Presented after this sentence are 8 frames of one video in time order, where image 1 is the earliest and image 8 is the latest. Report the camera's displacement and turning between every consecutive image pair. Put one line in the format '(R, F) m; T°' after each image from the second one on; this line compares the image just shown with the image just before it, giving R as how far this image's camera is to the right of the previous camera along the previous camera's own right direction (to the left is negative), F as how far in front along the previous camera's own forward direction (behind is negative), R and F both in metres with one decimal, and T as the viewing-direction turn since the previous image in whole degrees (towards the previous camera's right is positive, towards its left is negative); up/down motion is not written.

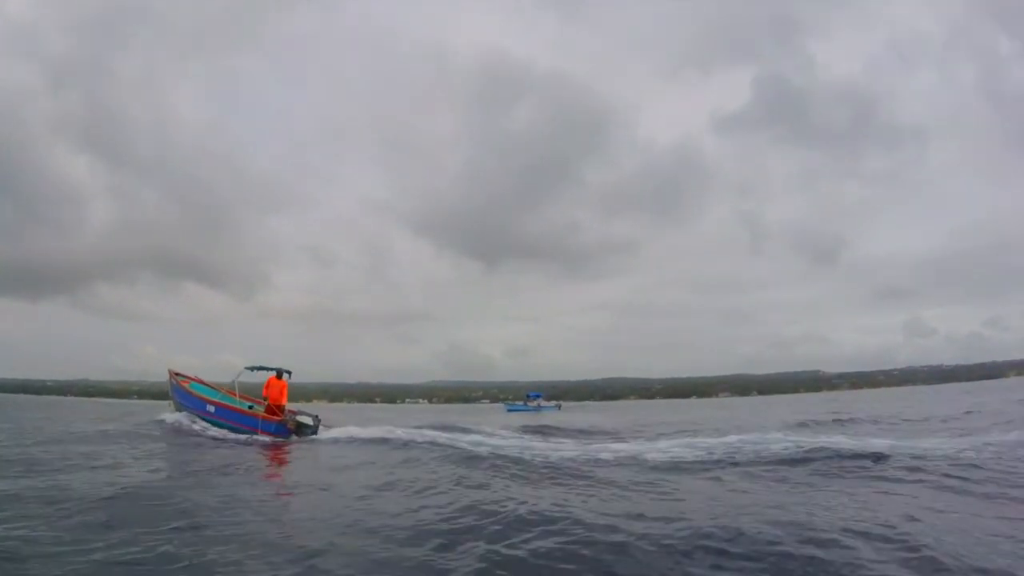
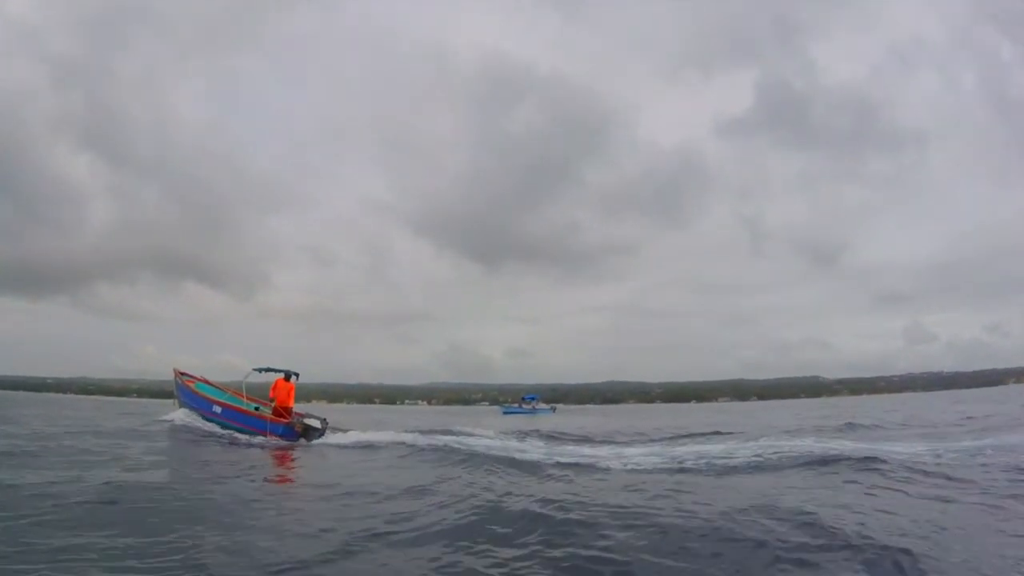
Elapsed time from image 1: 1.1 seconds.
(+0.3, +0.1) m; 0°
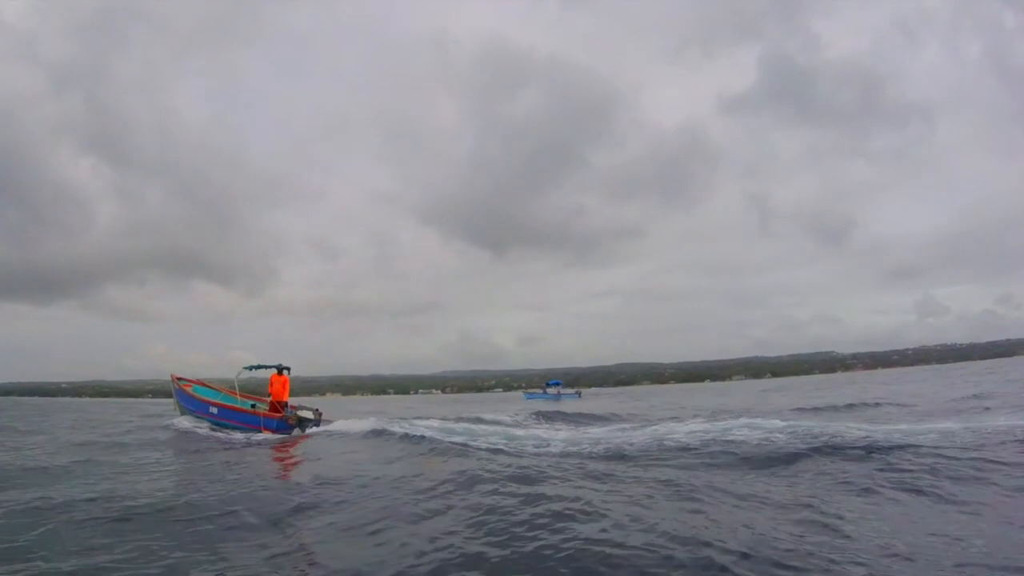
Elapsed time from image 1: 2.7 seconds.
(-0.5, +0.8) m; 0°
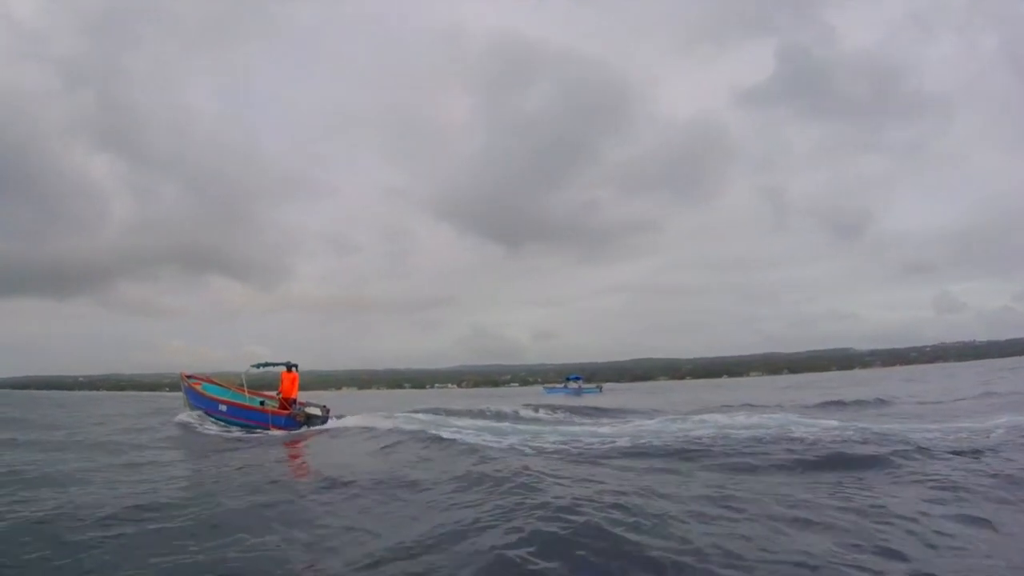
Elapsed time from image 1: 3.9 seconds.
(-0.6, +0.8) m; -1°
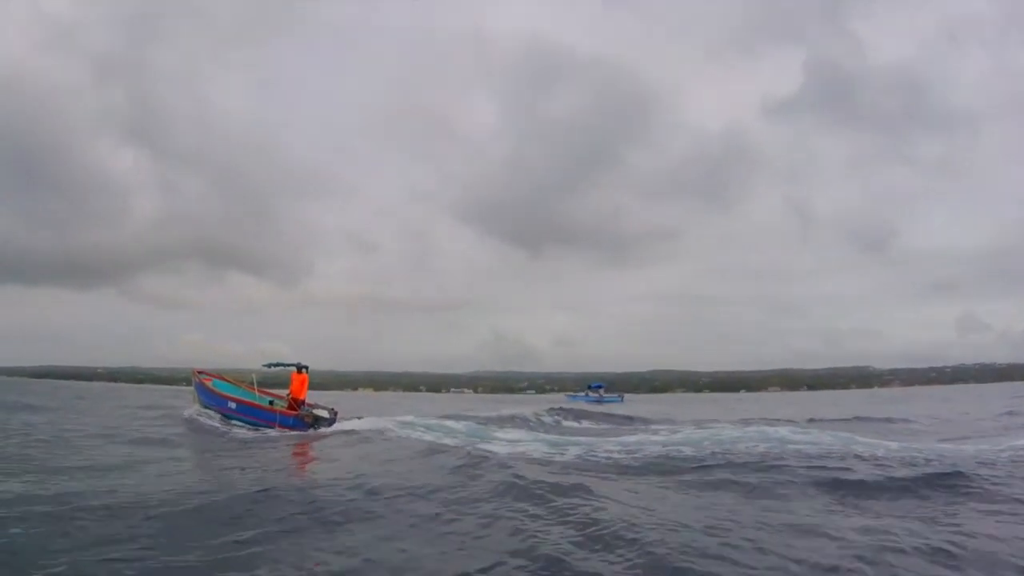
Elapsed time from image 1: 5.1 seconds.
(-0.6, +0.7) m; -1°
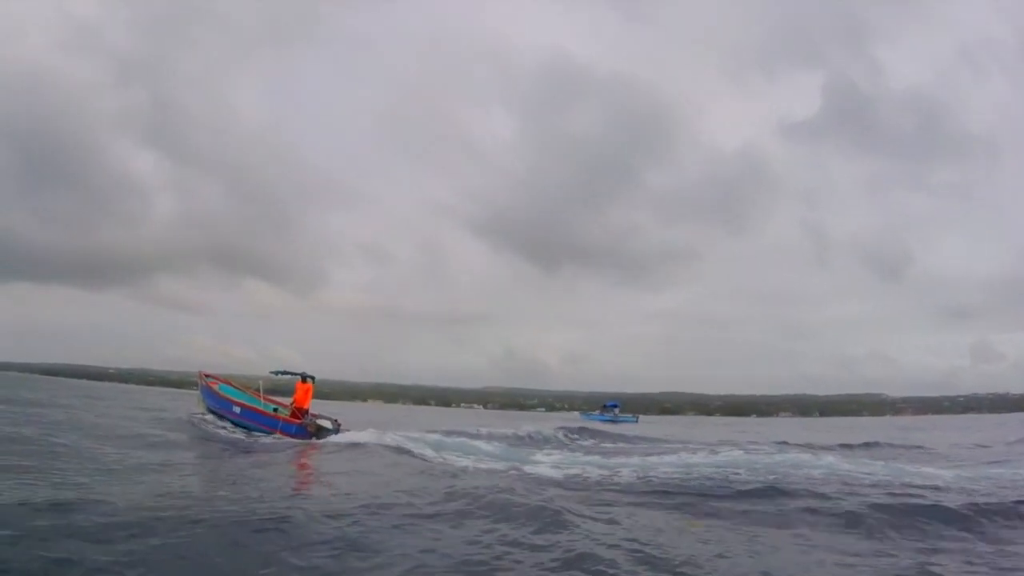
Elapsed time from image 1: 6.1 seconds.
(-0.6, +0.8) m; -1°
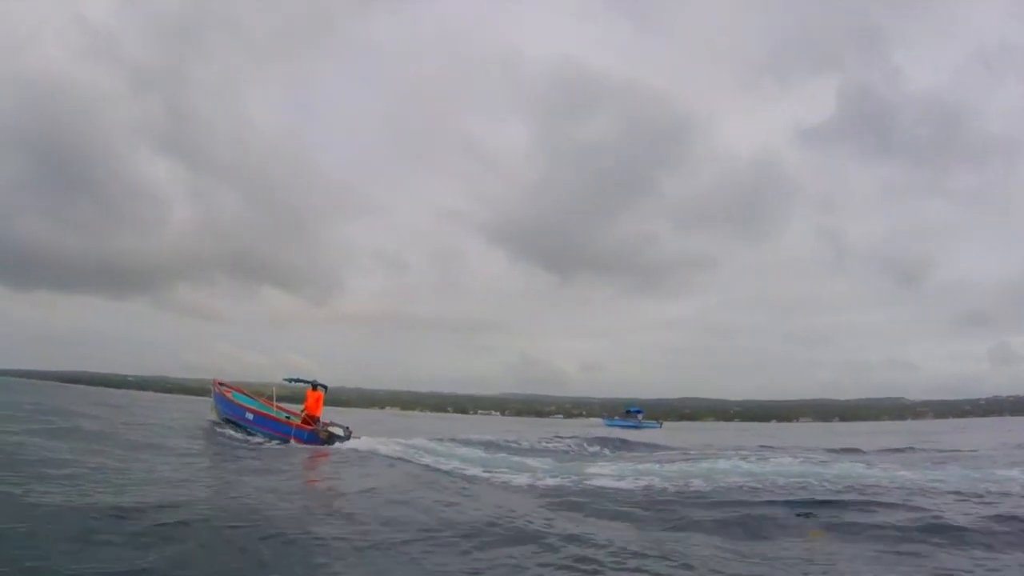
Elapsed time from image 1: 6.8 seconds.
(-0.5, +0.4) m; -1°
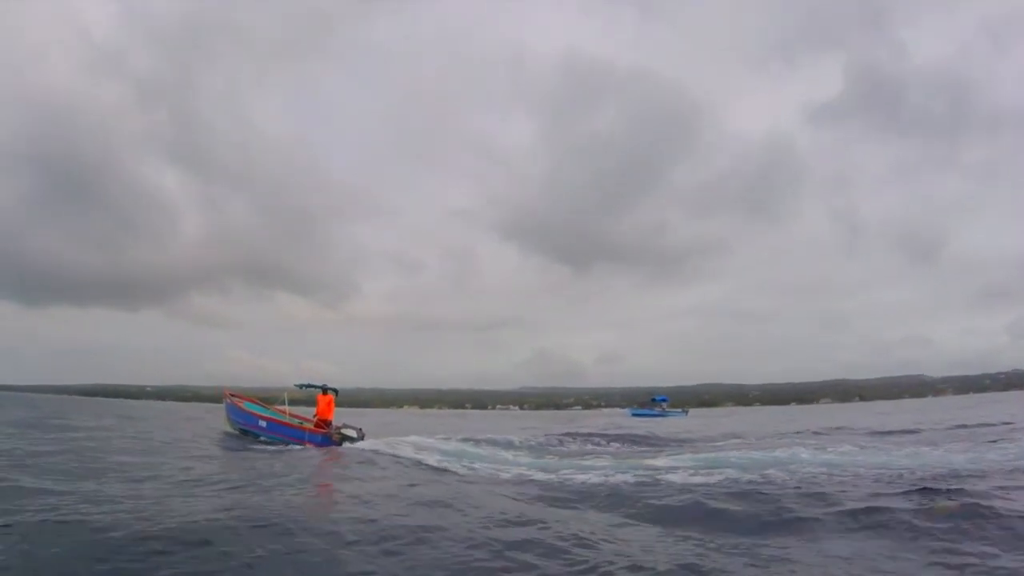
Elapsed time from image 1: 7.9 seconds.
(-0.5, +0.6) m; -1°
